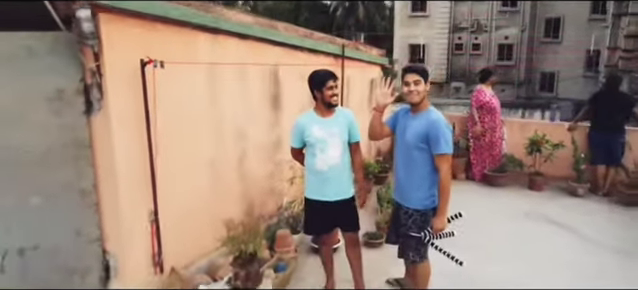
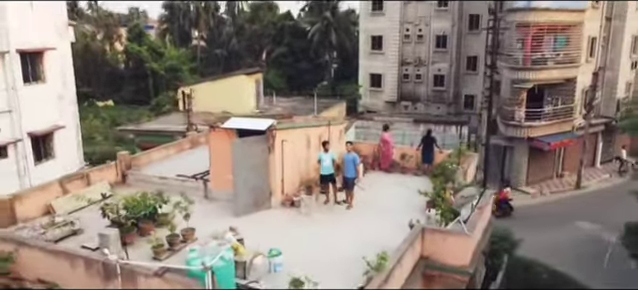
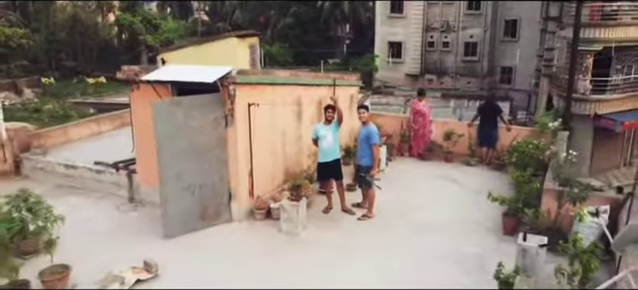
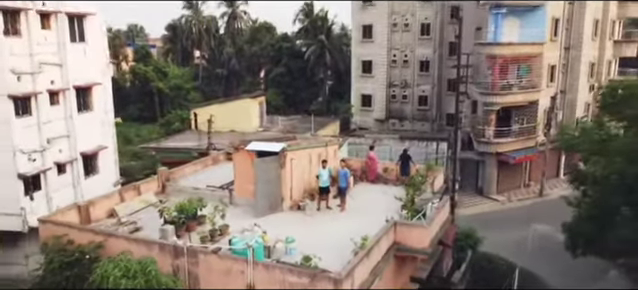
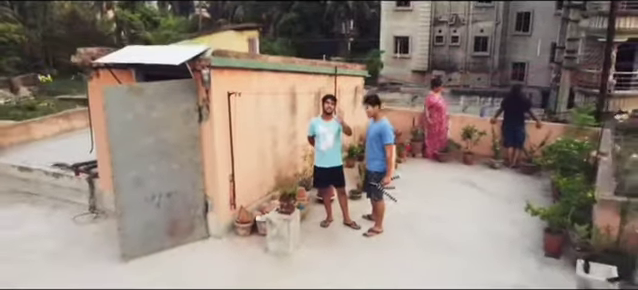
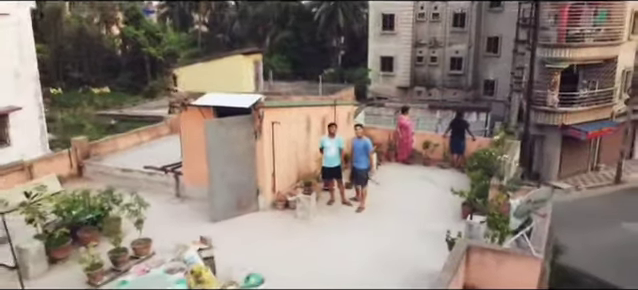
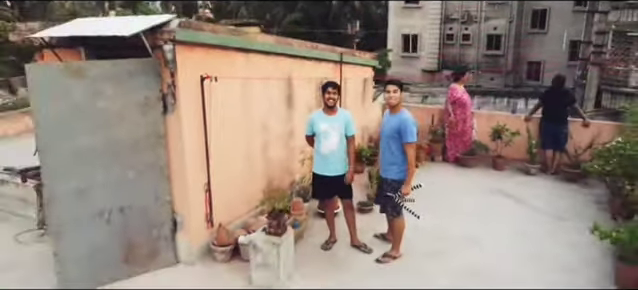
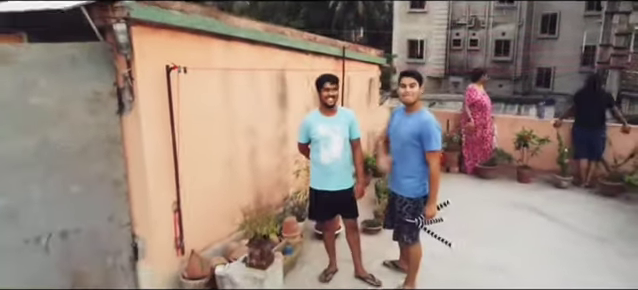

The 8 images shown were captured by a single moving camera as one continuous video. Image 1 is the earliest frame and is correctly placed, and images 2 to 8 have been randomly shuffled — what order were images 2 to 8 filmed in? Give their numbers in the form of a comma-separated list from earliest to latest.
8, 7, 5, 3, 6, 2, 4
